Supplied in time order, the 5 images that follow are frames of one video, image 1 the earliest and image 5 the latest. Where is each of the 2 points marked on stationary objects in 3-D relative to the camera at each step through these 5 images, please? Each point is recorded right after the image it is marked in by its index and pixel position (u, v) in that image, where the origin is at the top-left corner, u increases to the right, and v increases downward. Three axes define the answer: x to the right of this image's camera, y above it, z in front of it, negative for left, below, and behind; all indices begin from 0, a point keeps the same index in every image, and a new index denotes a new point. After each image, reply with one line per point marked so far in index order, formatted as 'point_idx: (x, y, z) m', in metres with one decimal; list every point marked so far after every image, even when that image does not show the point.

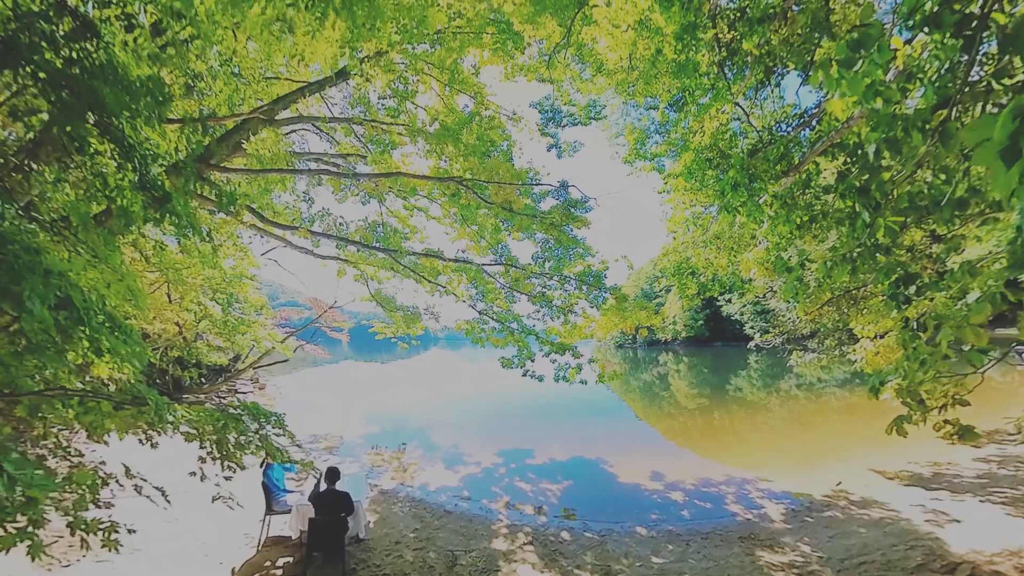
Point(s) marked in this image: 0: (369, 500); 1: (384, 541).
0: (-2.1, -3.0, +6.9) m
1: (-1.6, -3.1, +5.5) m
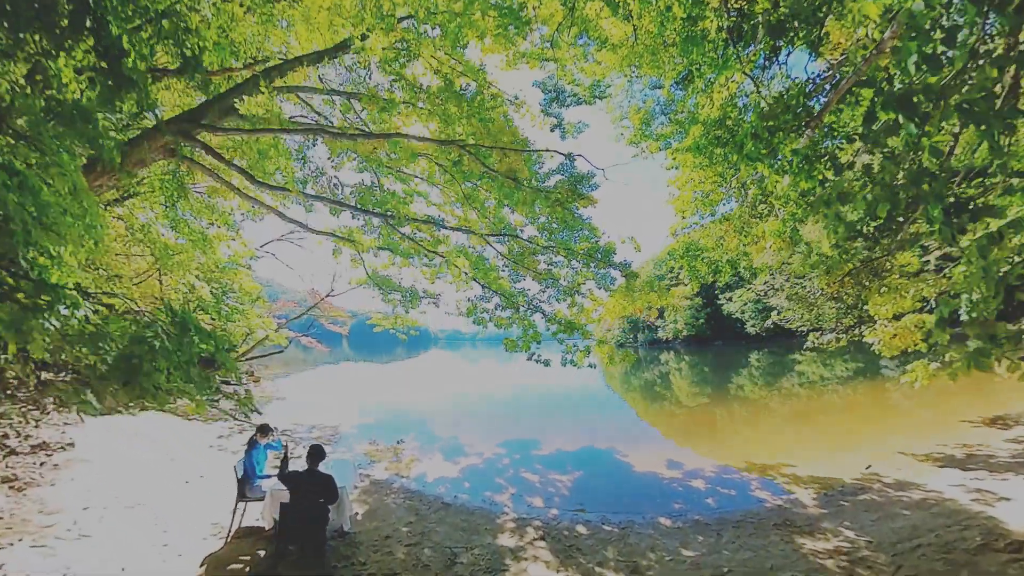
0: (-2.1, -2.8, +6.4) m
1: (-1.5, -2.8, +5.0) m
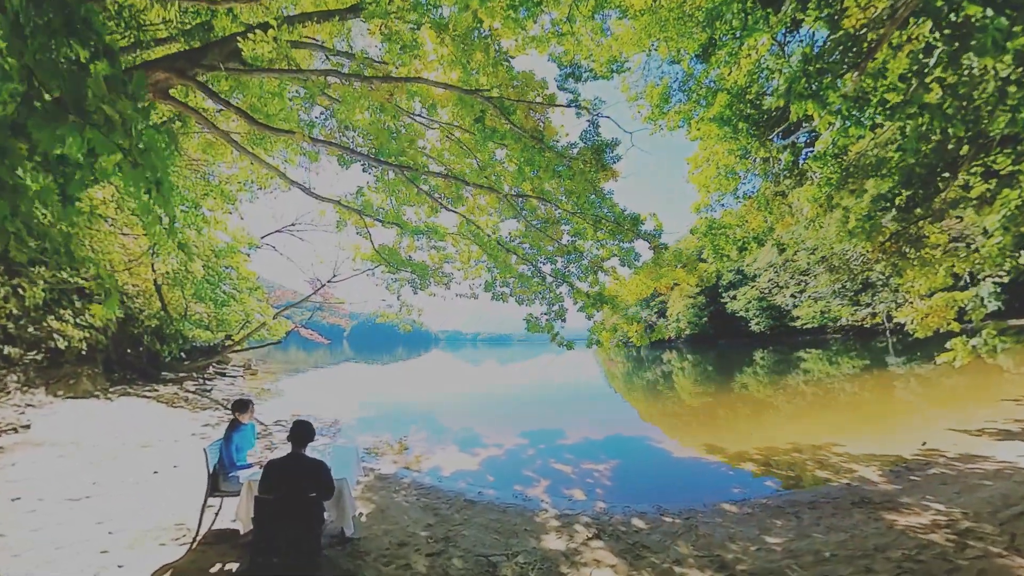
0: (-1.9, -2.5, +5.7) m
1: (-1.2, -2.5, +4.4) m
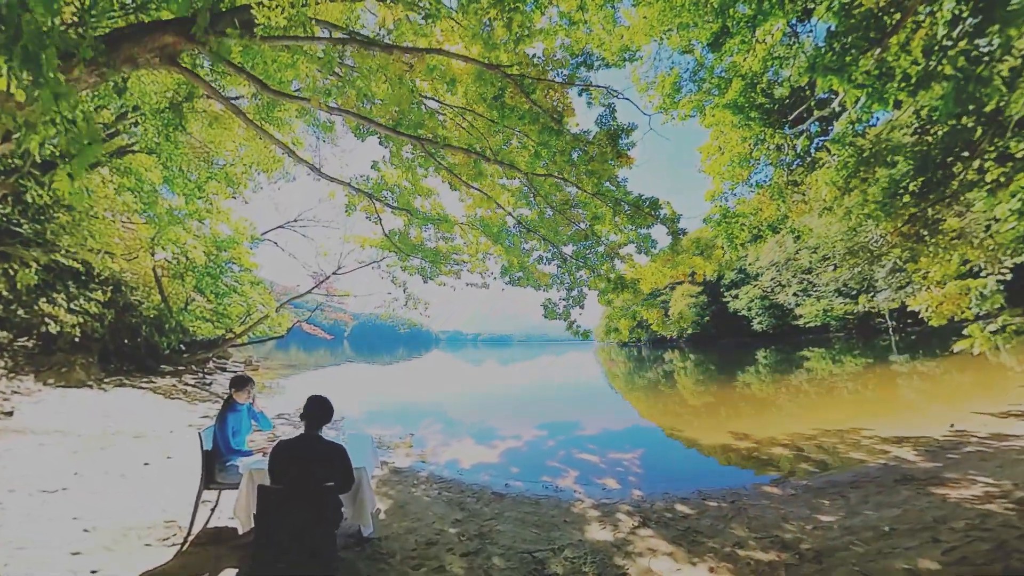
0: (-1.7, -2.3, +5.5) m
1: (-1.0, -2.2, +4.1) m
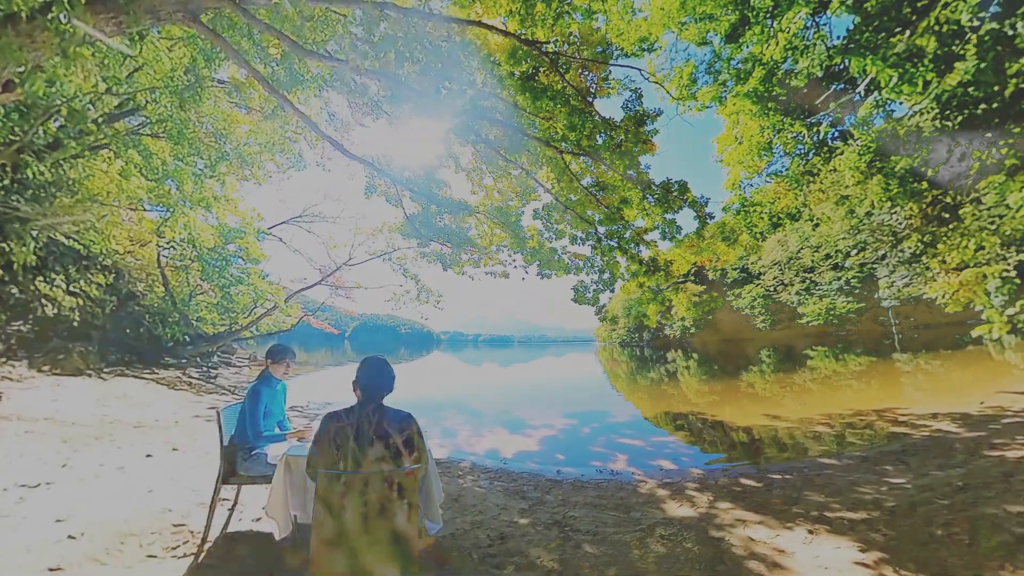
0: (-1.4, -2.1, +5.2) m
1: (-0.6, -2.0, +3.9) m
